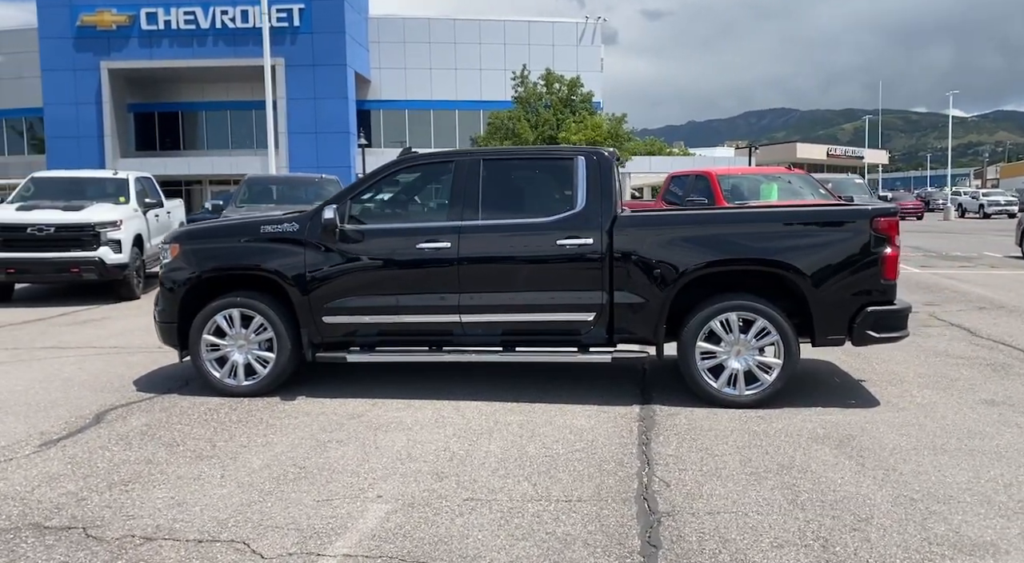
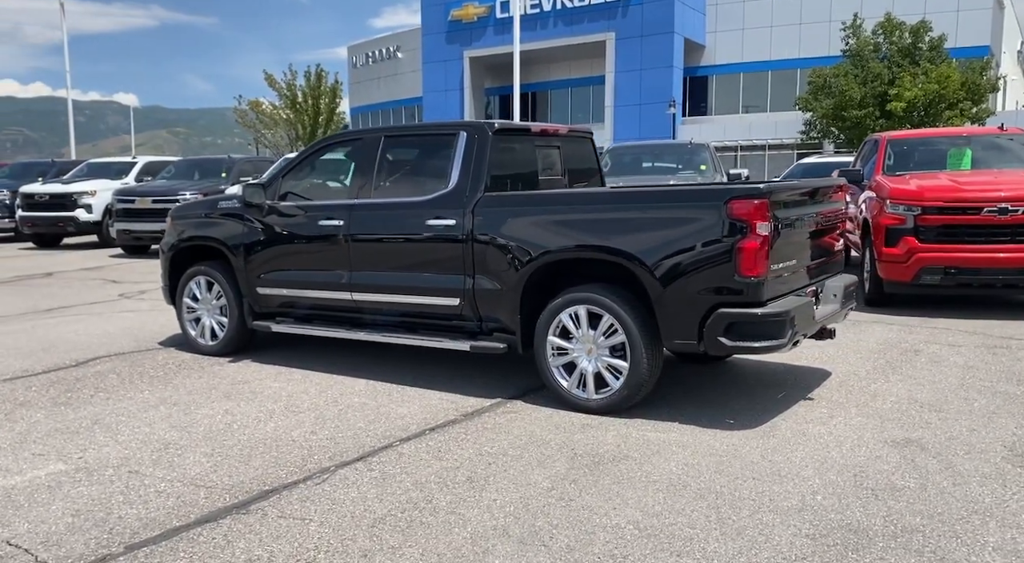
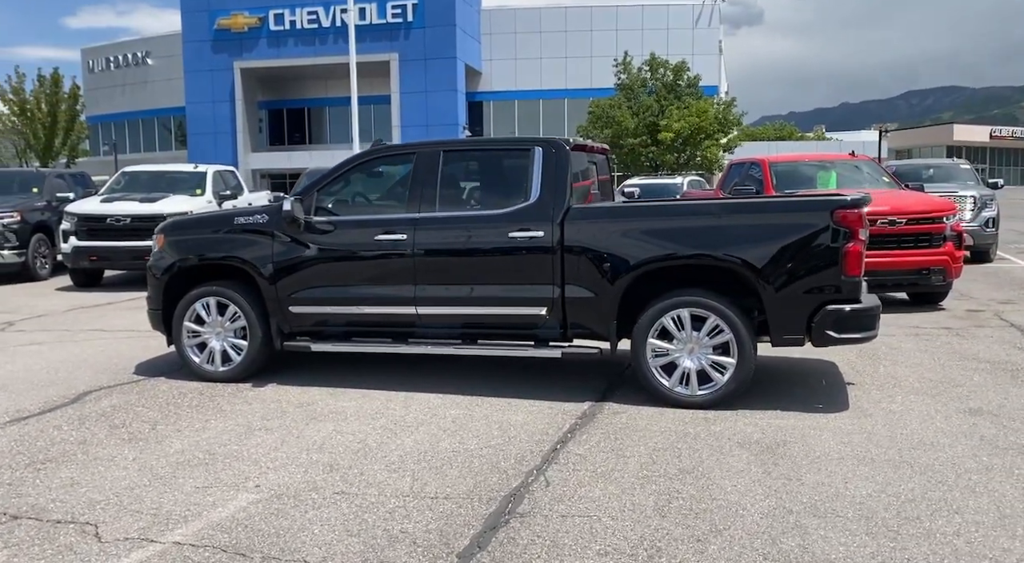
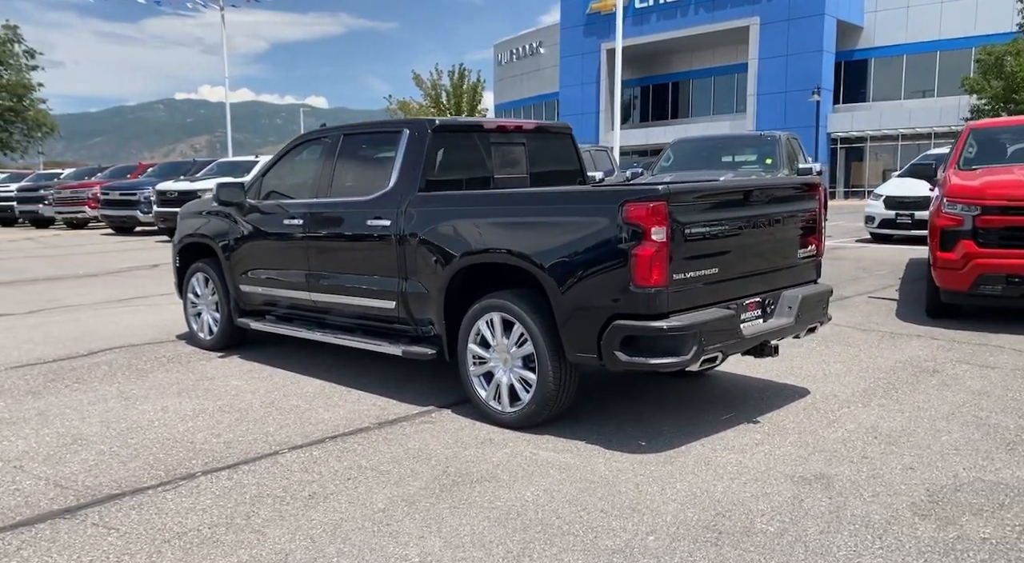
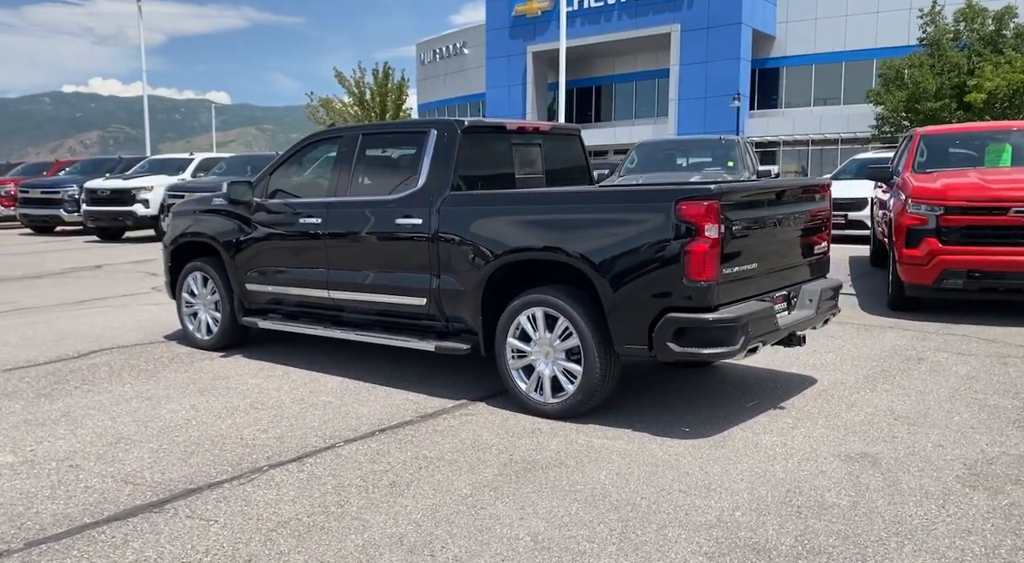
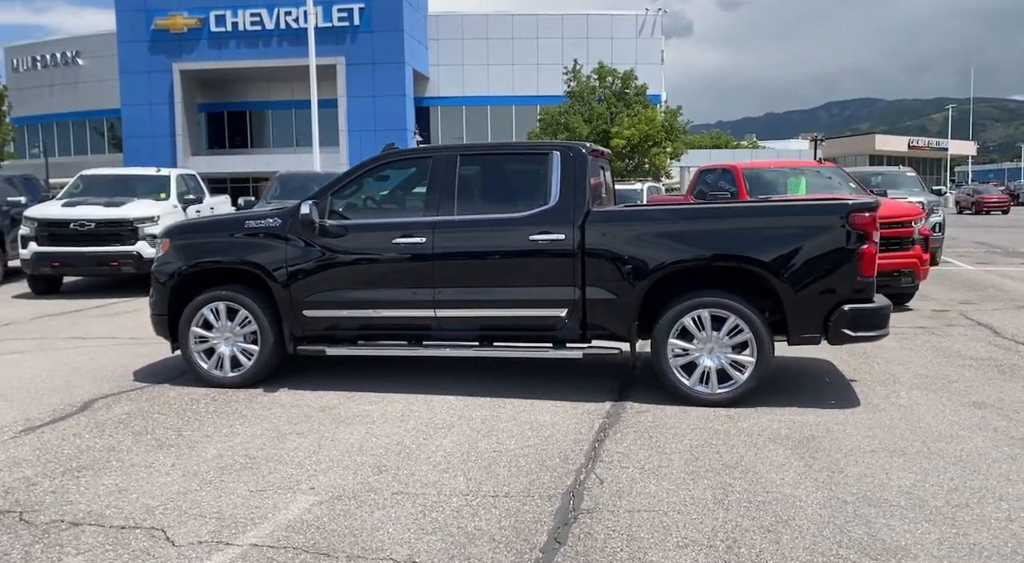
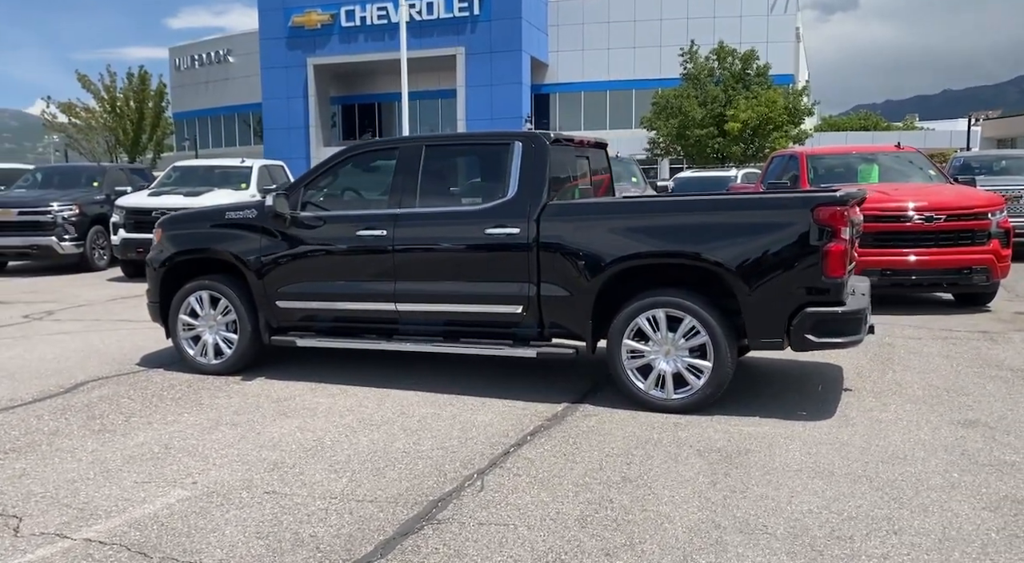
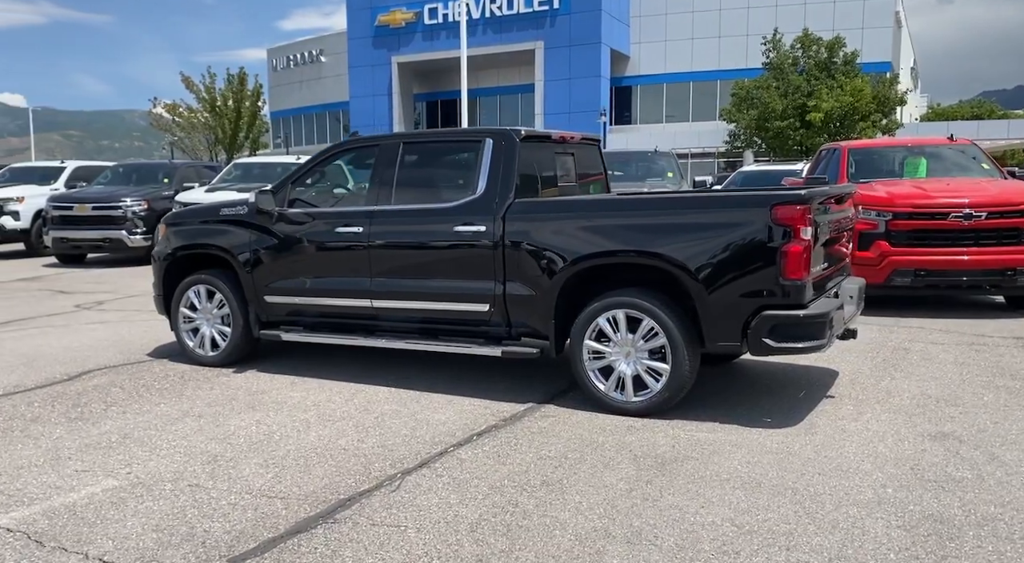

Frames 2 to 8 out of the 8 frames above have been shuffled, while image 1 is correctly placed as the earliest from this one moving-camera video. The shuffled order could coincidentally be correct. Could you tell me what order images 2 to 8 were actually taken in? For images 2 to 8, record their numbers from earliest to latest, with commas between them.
6, 3, 7, 8, 2, 5, 4
